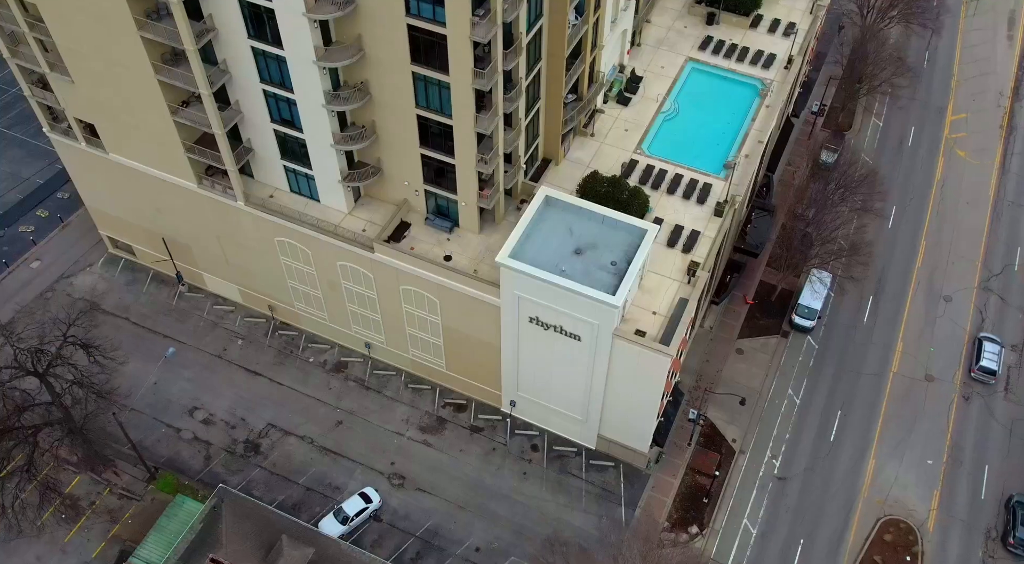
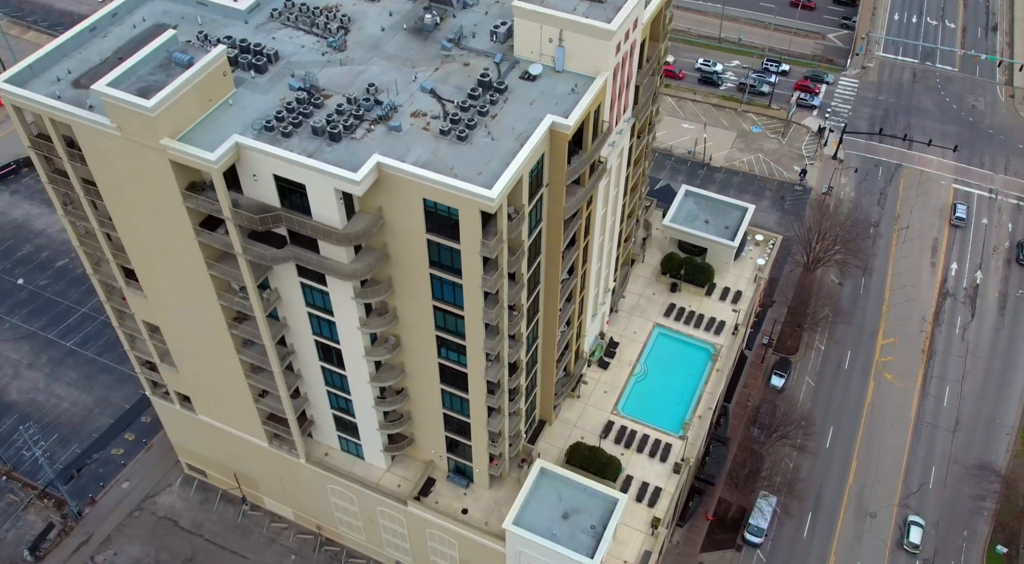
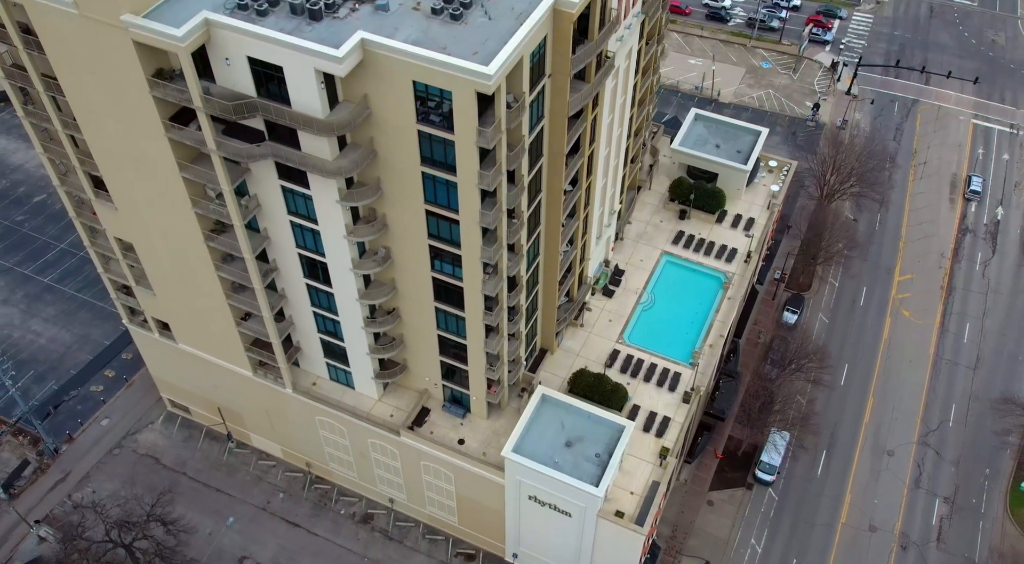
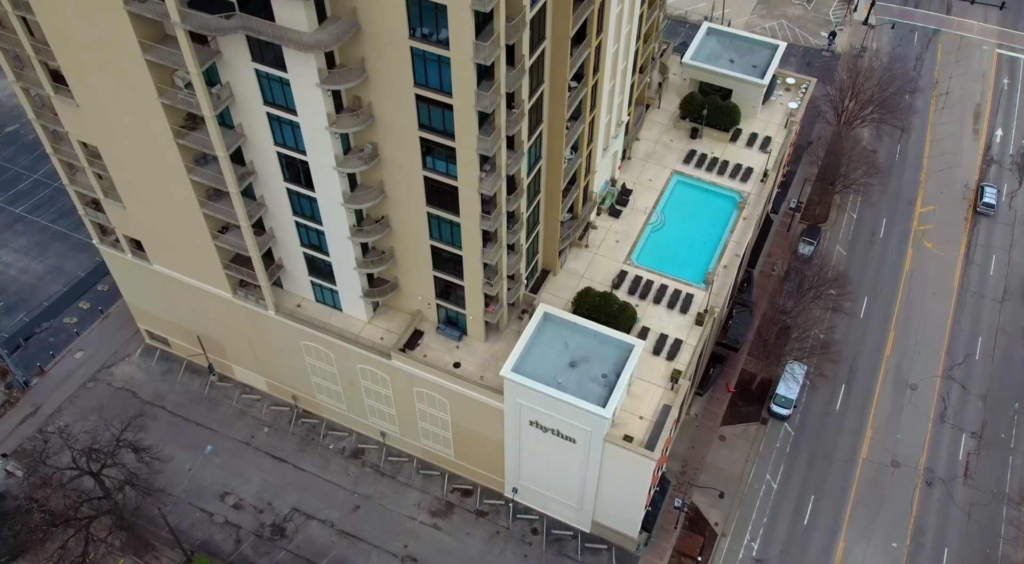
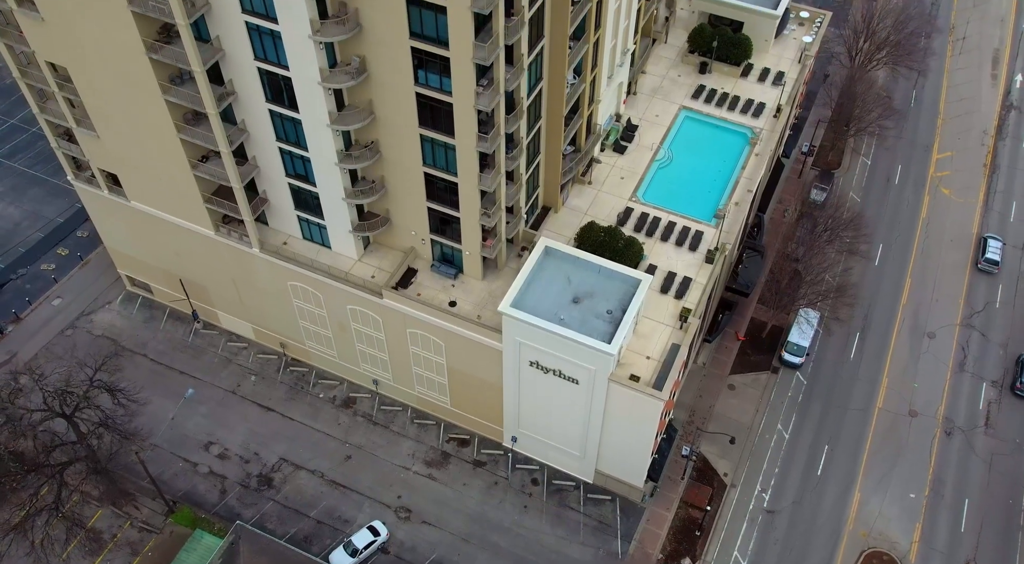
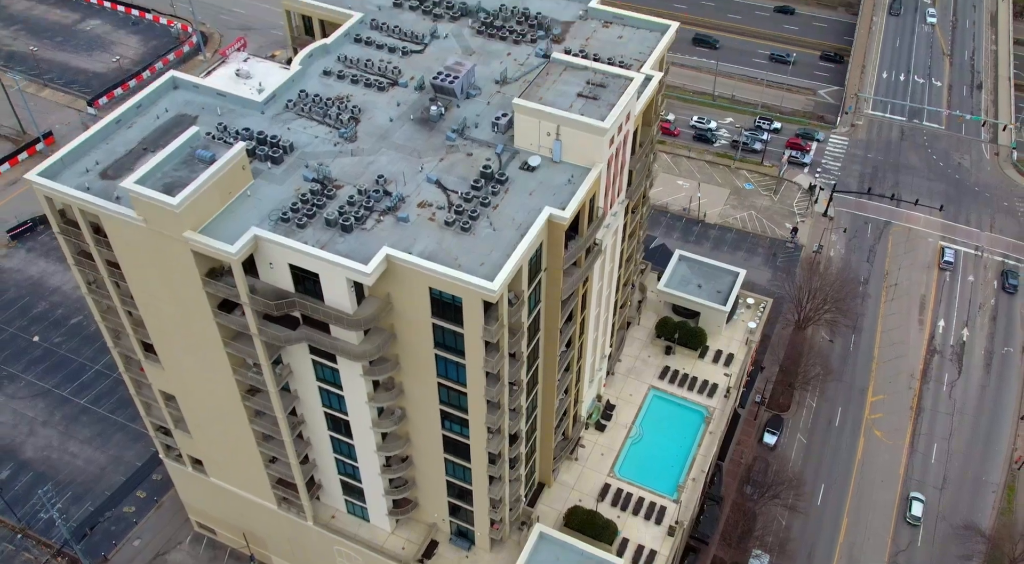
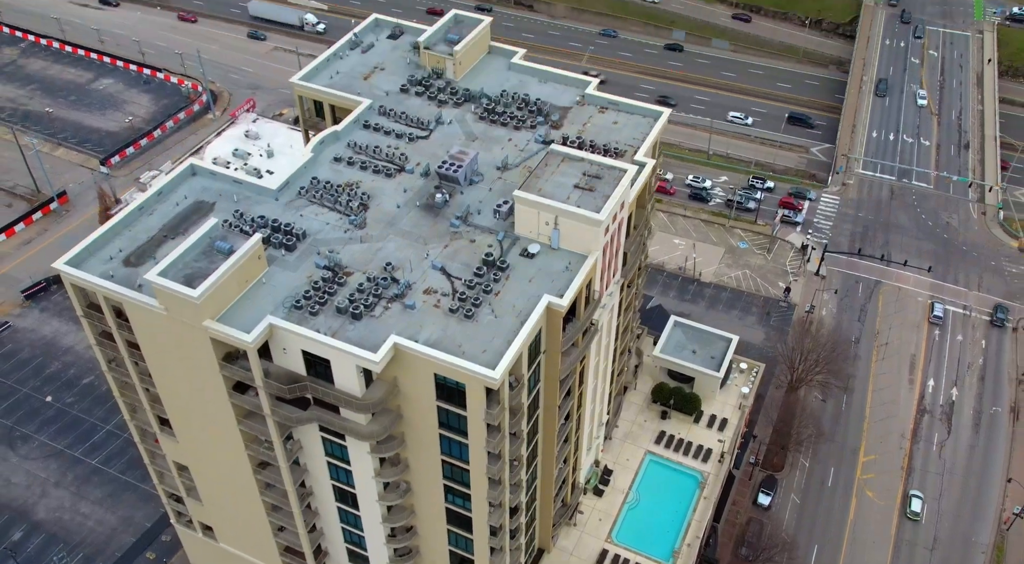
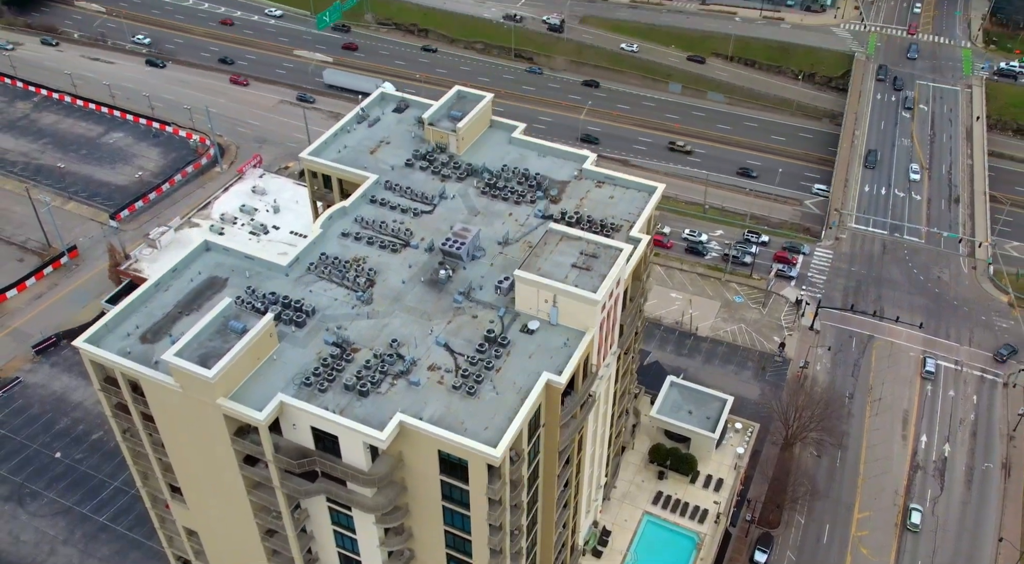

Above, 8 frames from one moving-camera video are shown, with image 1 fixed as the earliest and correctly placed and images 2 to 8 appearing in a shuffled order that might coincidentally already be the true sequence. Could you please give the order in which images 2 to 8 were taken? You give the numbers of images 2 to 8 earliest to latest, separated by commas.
5, 4, 3, 2, 6, 7, 8
